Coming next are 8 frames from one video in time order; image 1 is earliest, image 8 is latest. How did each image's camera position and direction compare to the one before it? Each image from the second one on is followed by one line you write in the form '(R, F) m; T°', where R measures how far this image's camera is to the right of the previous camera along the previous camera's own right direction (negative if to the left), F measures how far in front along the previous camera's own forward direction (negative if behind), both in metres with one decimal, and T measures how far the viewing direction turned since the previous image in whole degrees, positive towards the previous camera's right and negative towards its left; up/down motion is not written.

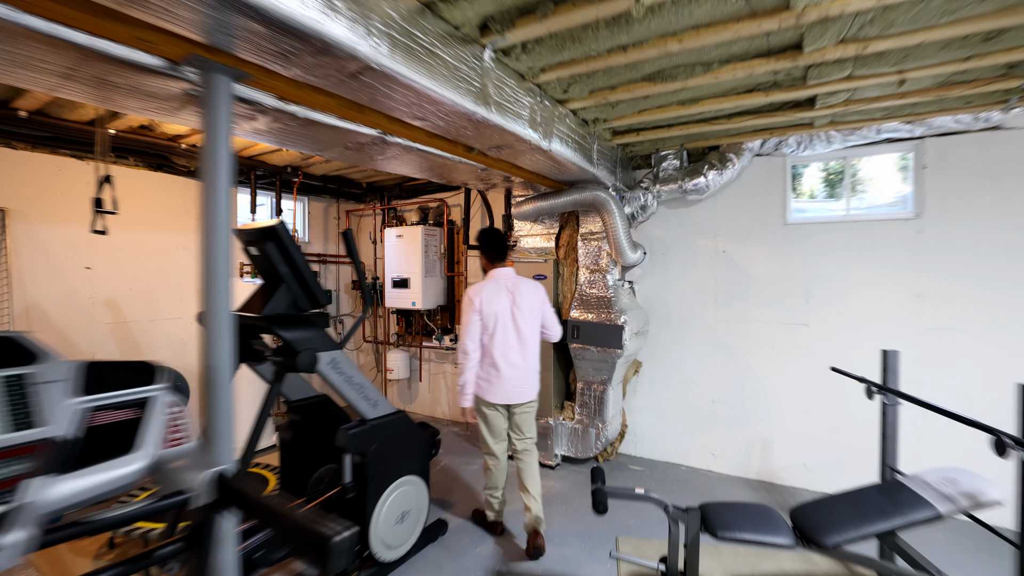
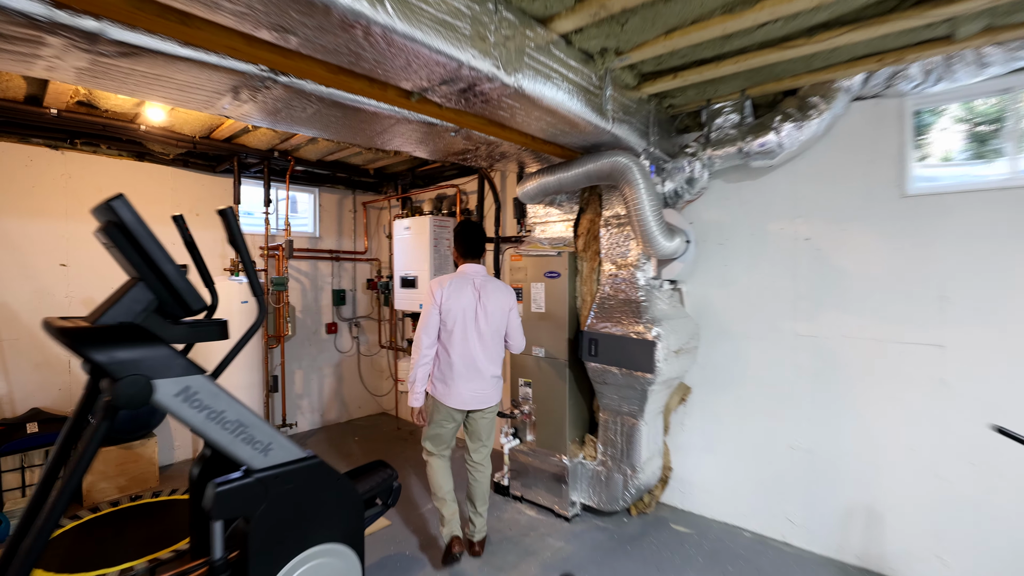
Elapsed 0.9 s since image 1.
(+0.4, +0.7) m; -10°
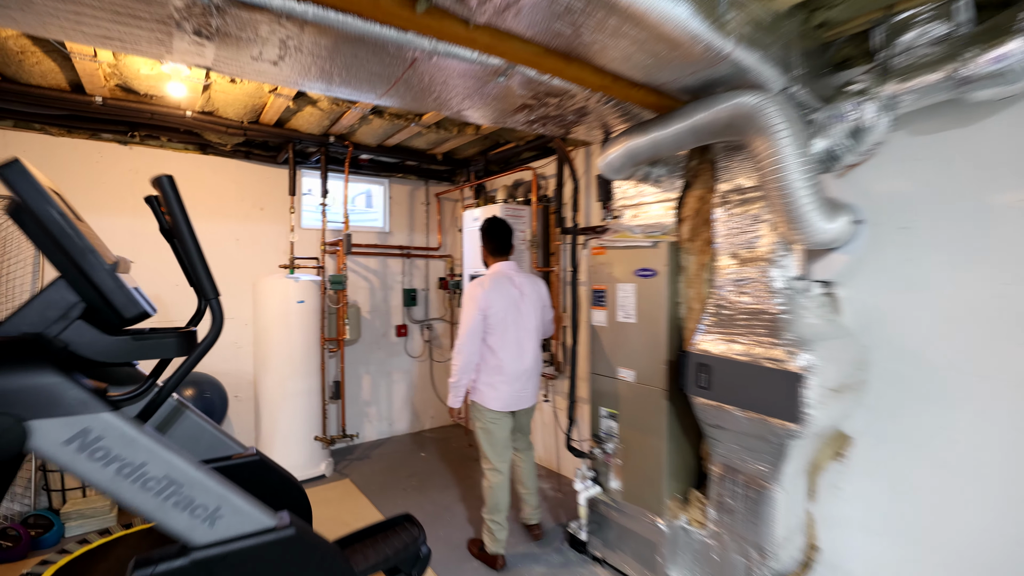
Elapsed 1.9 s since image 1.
(+0.1, +0.6) m; -12°
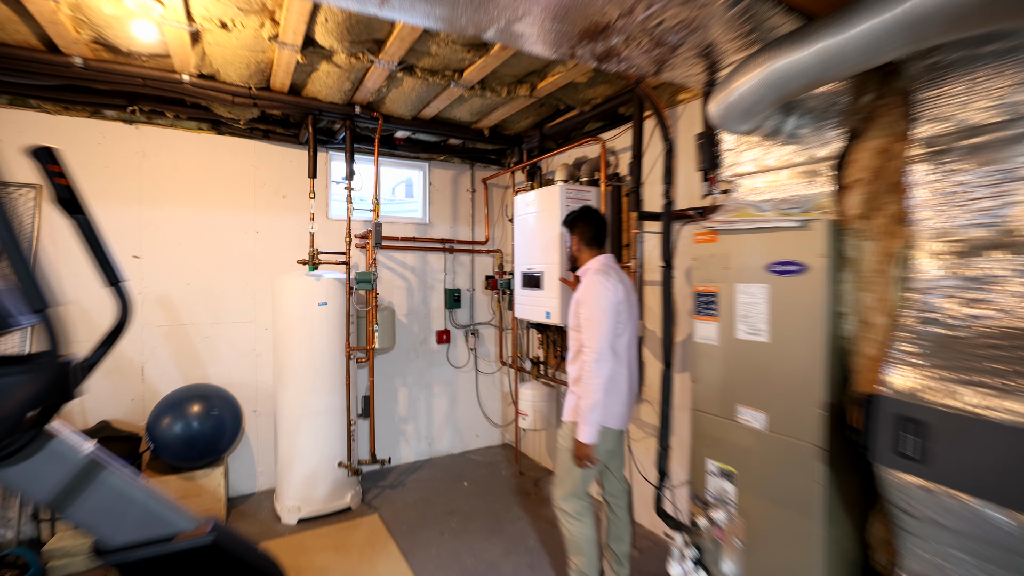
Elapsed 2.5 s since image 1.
(-0.1, +0.6) m; -6°
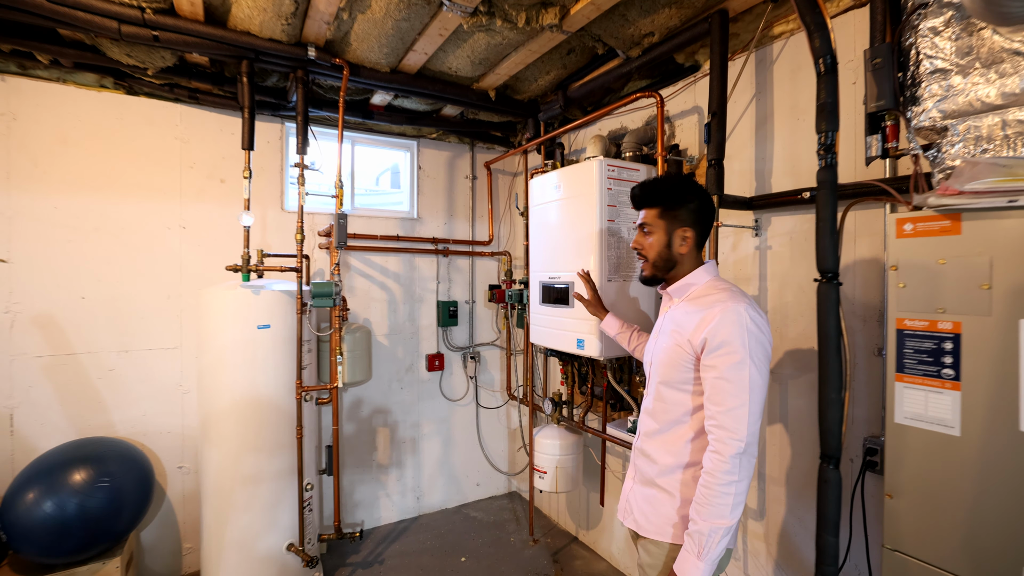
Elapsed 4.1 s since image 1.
(-0.1, +0.7) m; 0°
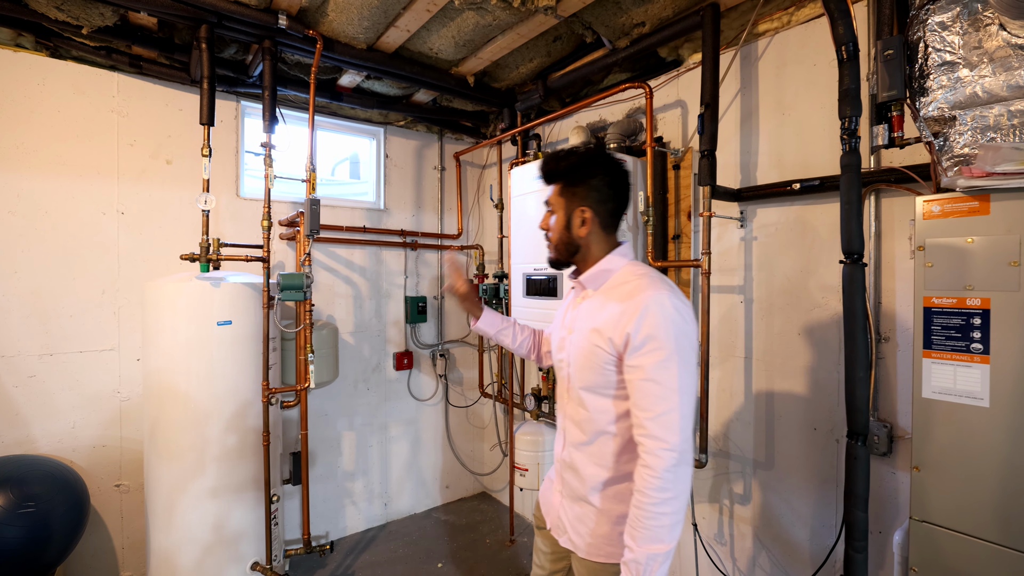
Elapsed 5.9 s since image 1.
(-0.2, +0.1) m; +7°
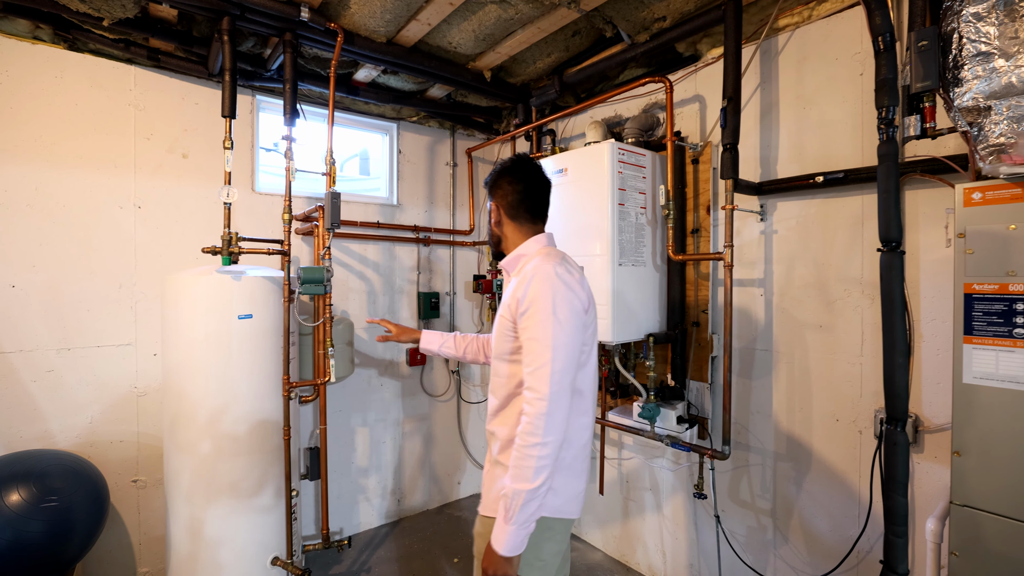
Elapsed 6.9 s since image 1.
(-0.1, 0.0) m; 0°
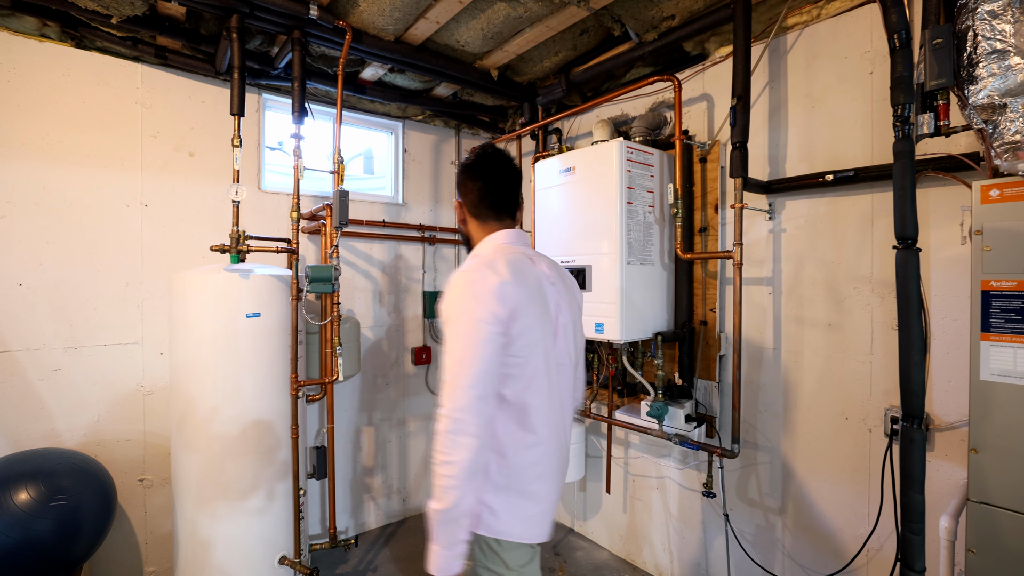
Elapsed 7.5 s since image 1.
(0.0, 0.0) m; 0°
